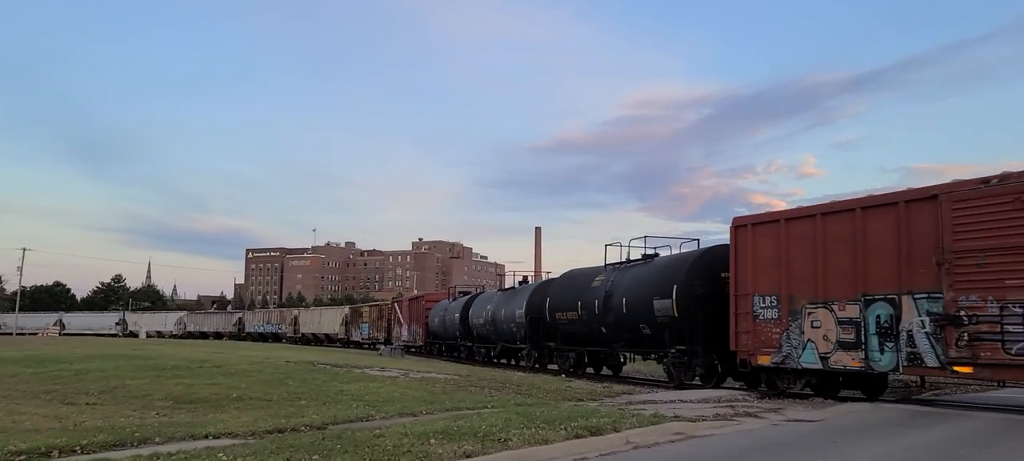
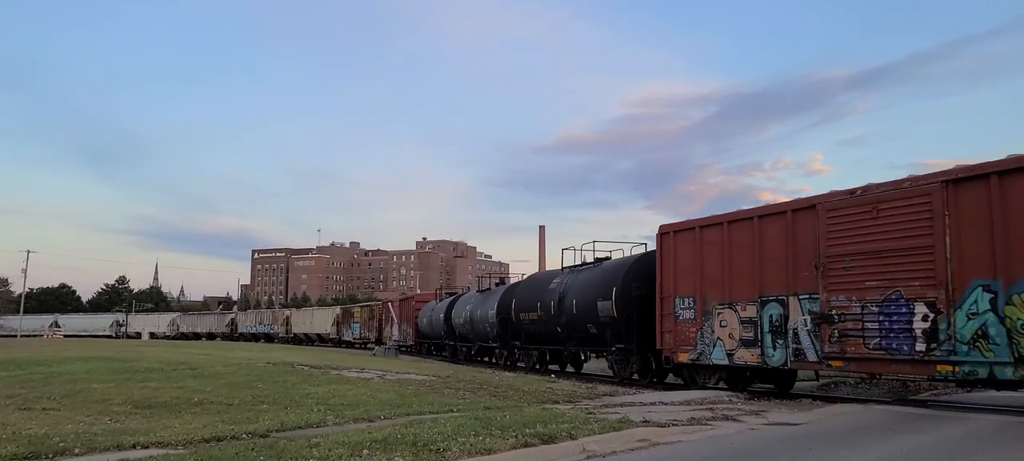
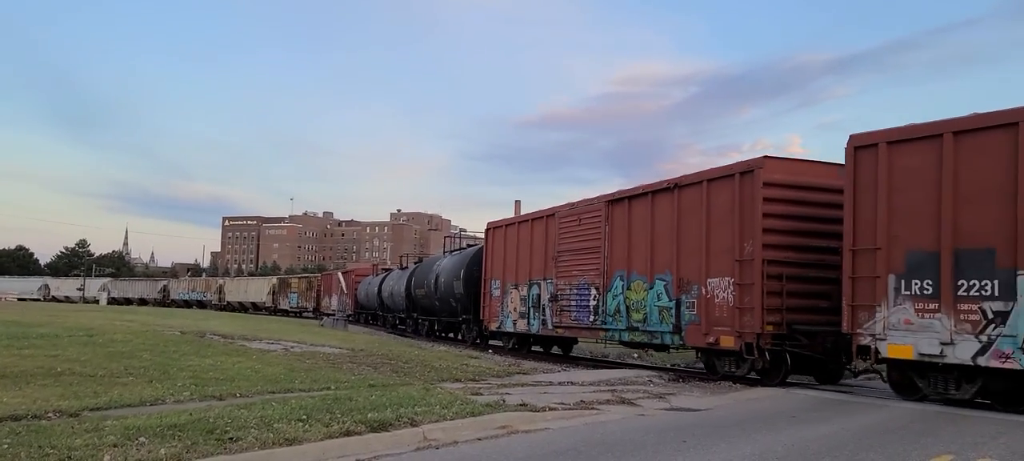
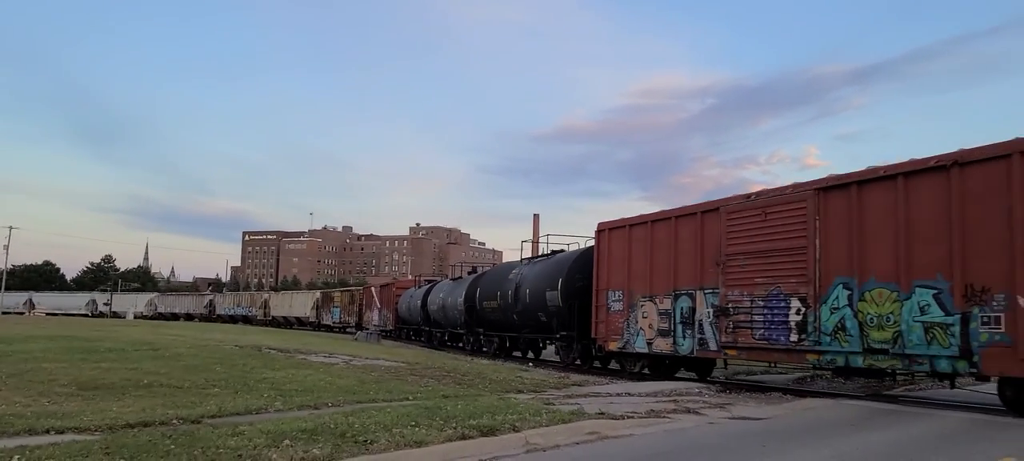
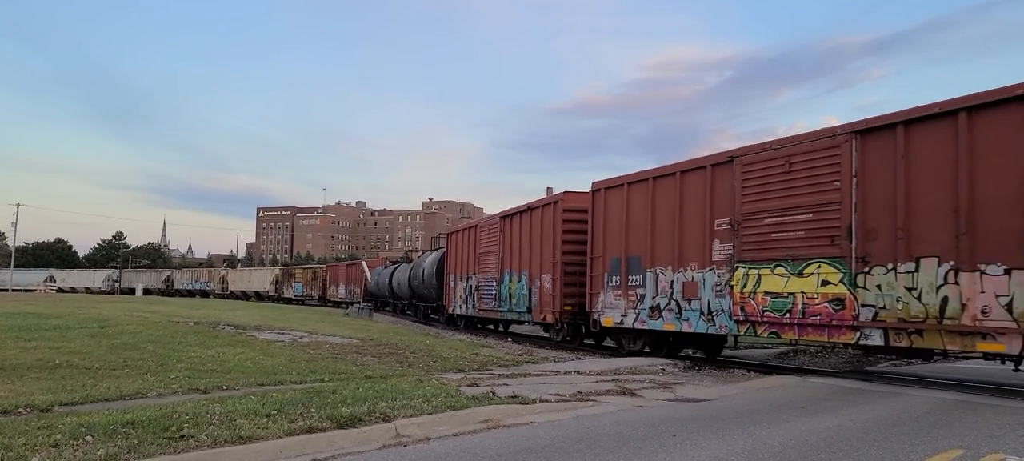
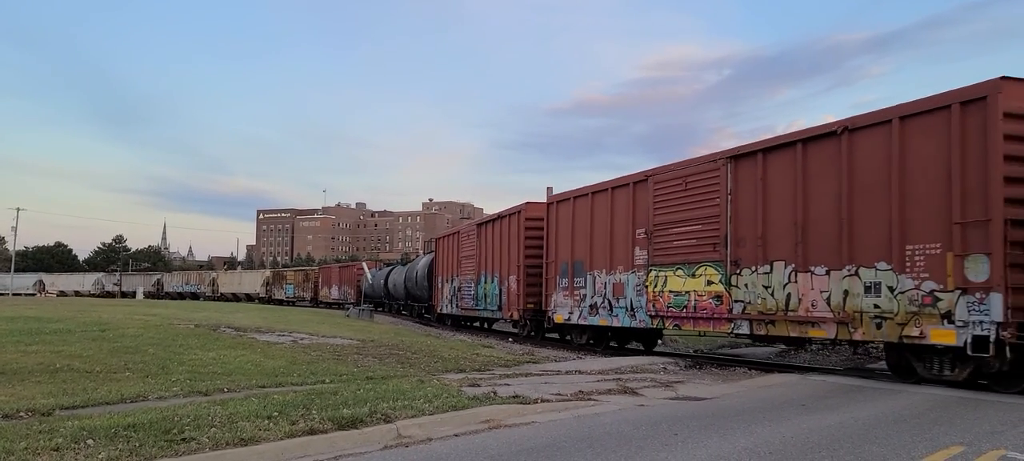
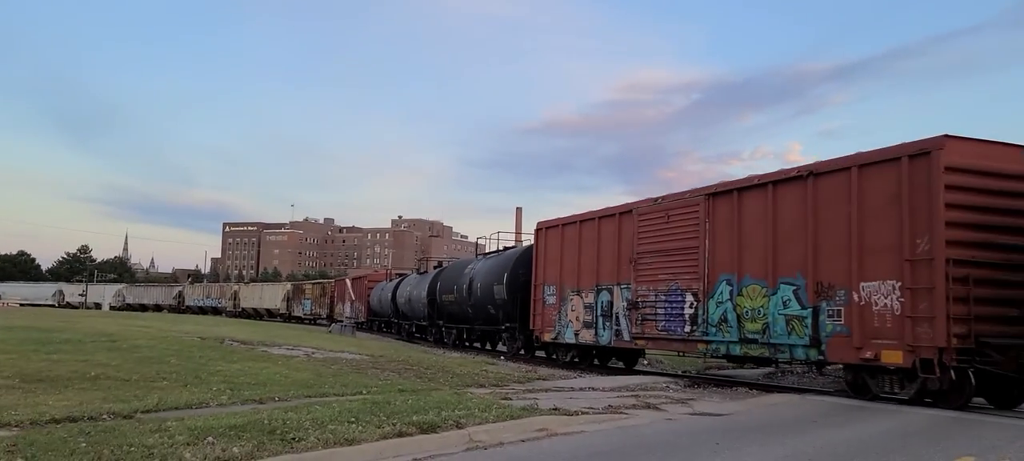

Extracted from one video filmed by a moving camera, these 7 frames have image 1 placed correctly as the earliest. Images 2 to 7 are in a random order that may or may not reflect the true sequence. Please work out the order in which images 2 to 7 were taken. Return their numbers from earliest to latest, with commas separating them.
2, 4, 7, 3, 5, 6
